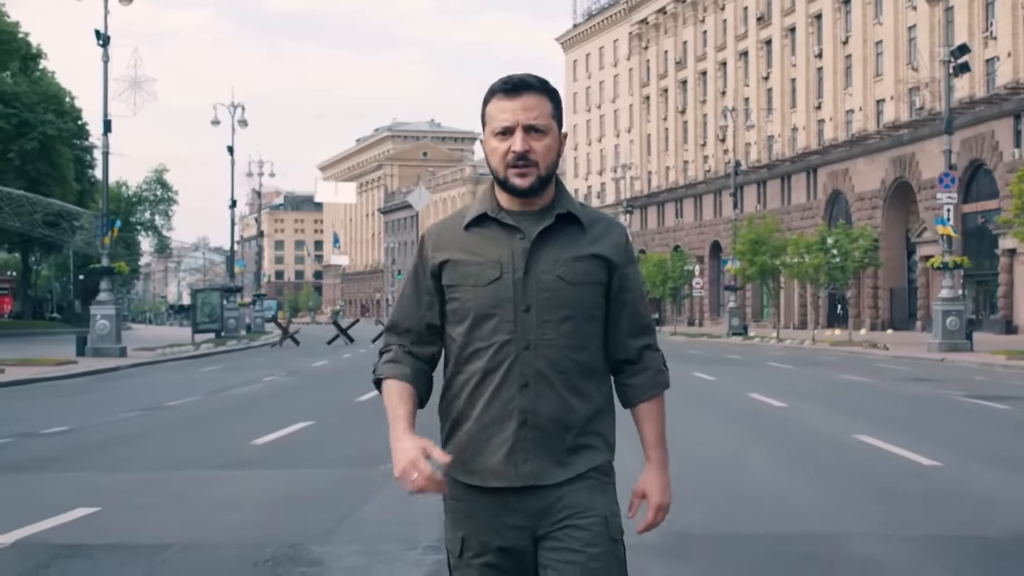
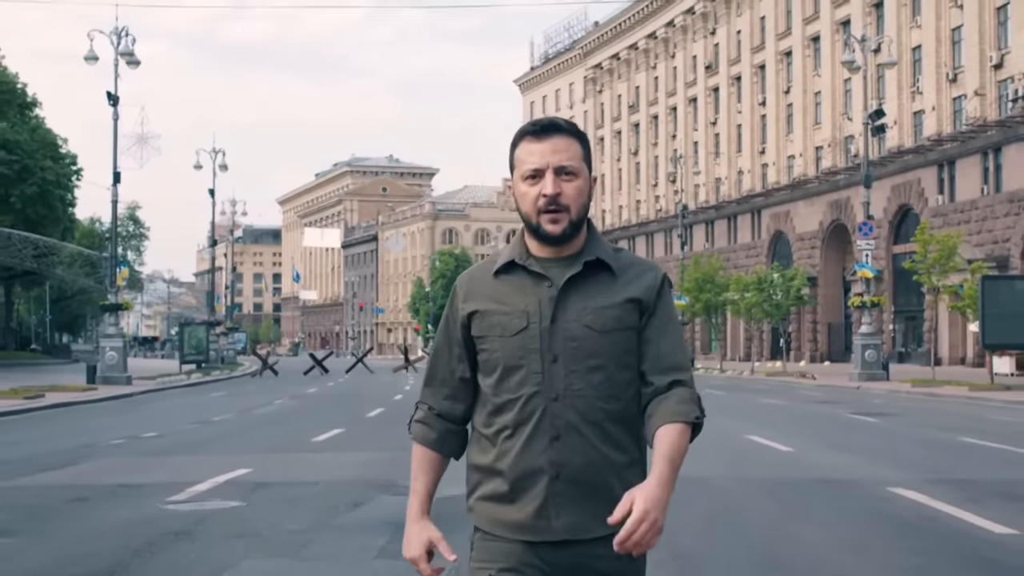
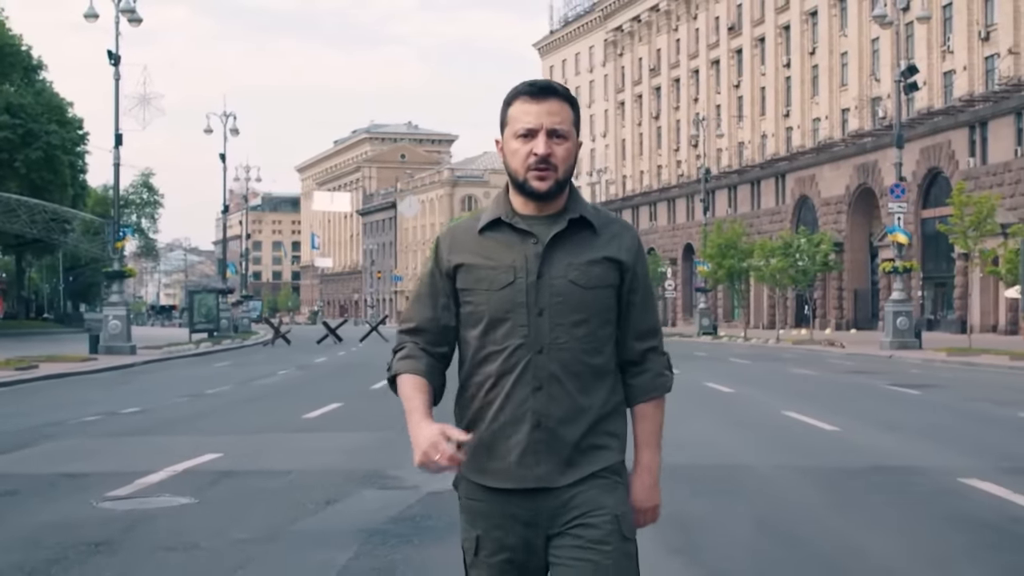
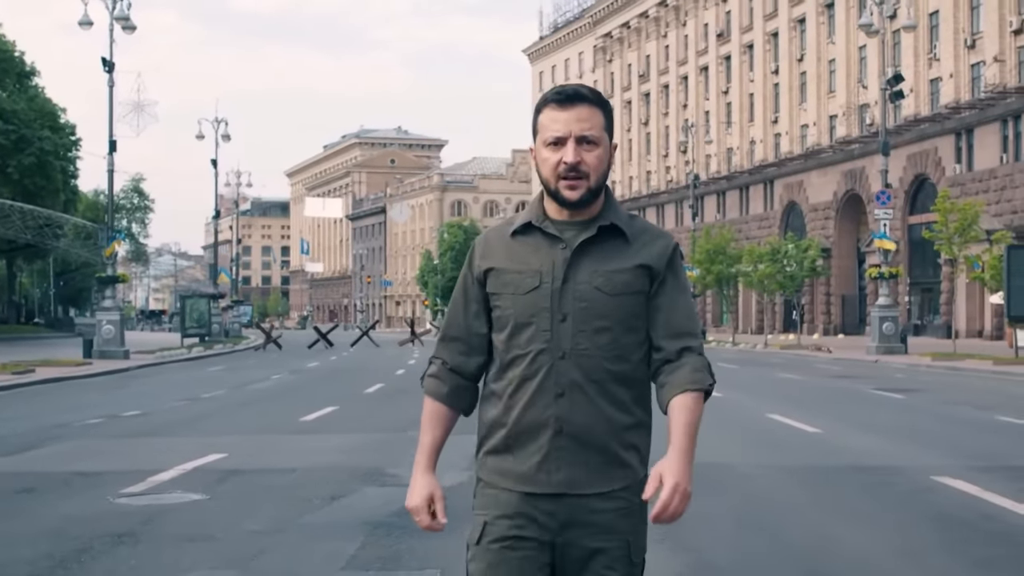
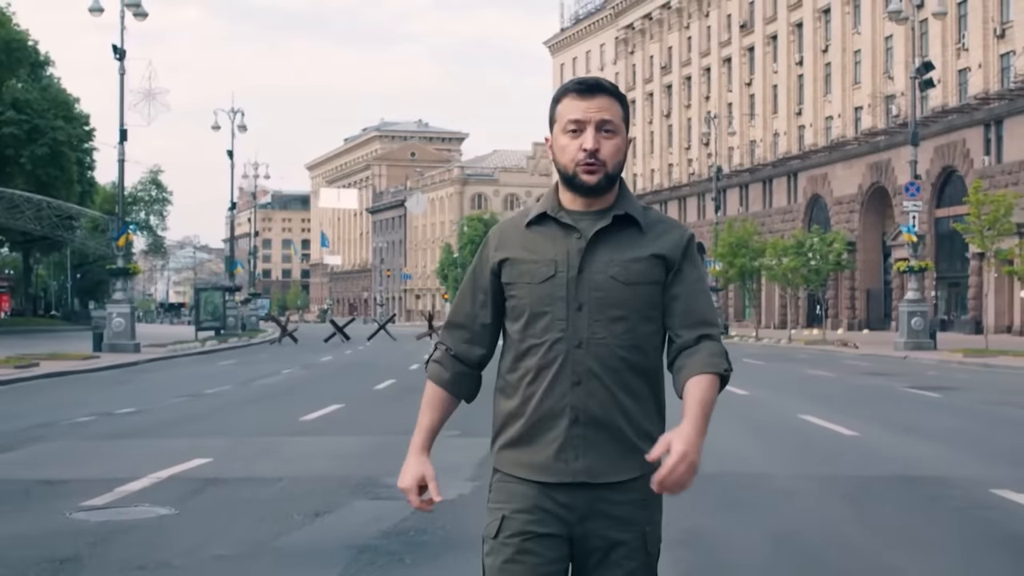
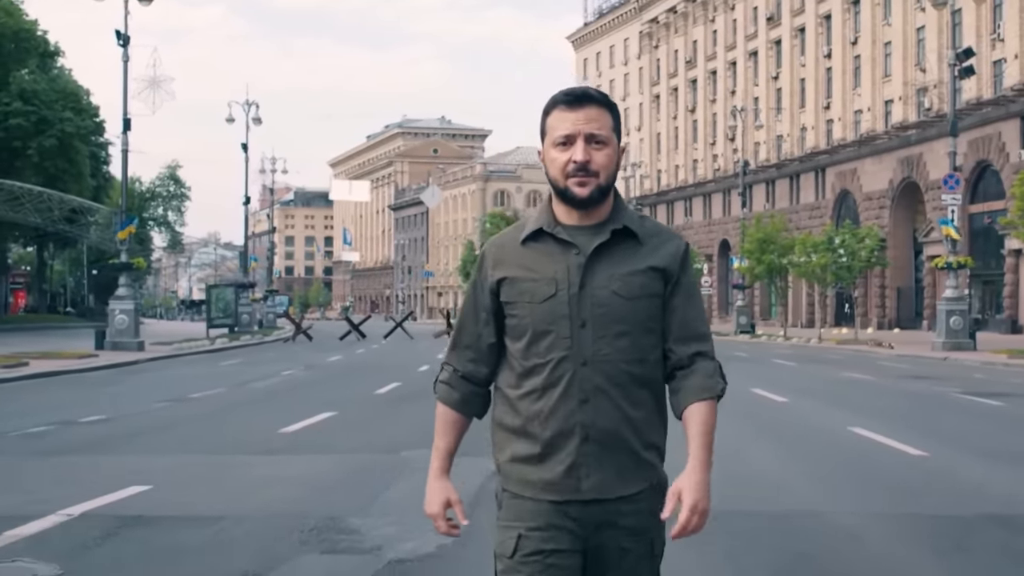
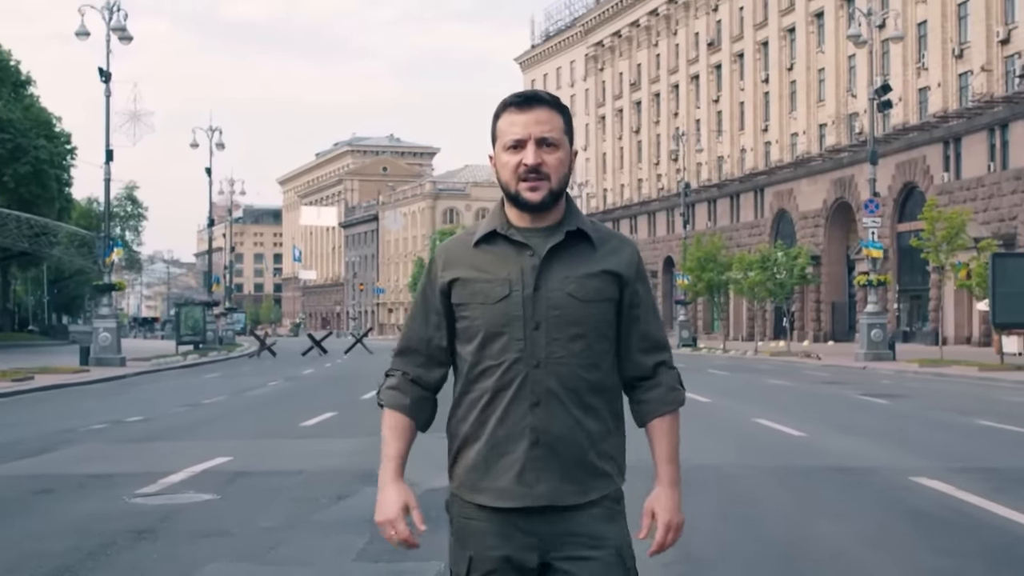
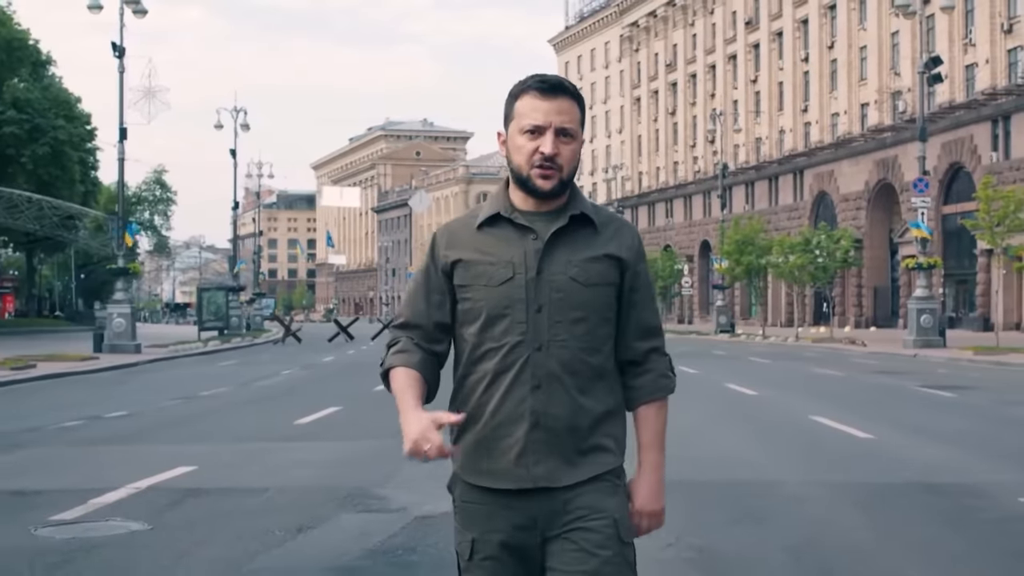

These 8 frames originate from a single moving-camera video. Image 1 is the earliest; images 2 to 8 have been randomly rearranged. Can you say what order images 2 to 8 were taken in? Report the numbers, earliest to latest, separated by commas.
6, 8, 5, 3, 4, 7, 2
